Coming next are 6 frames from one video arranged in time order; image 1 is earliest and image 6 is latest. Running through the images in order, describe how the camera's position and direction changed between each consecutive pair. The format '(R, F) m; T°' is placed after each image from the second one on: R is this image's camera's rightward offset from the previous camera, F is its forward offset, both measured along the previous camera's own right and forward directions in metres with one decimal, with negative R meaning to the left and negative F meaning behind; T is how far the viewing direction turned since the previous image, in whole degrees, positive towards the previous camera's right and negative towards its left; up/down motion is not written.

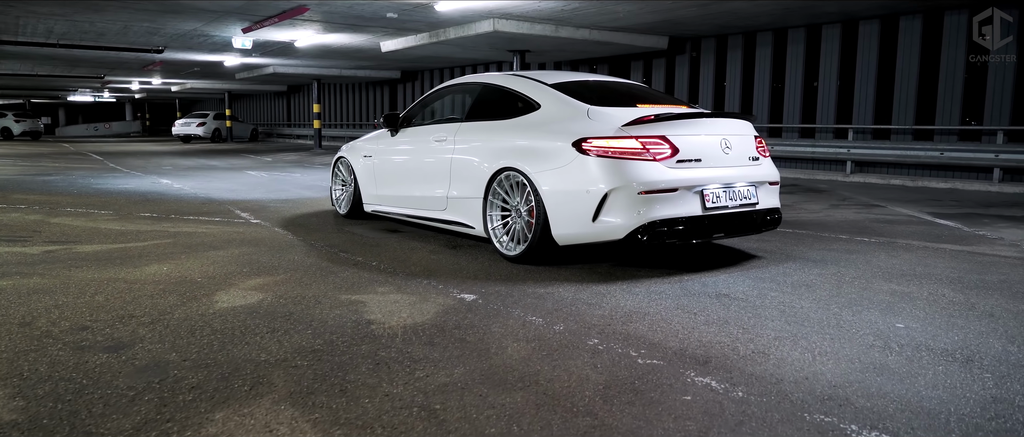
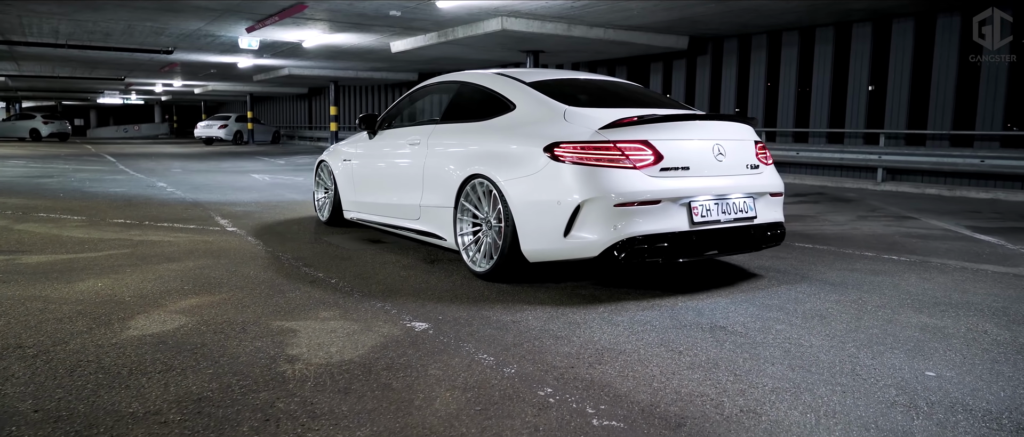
(+0.4, +0.6) m; -2°
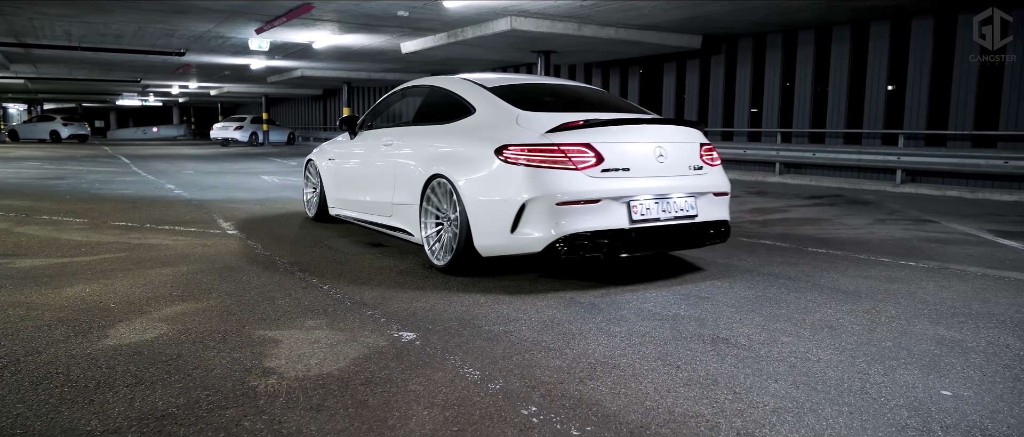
(+0.1, +0.2) m; -1°
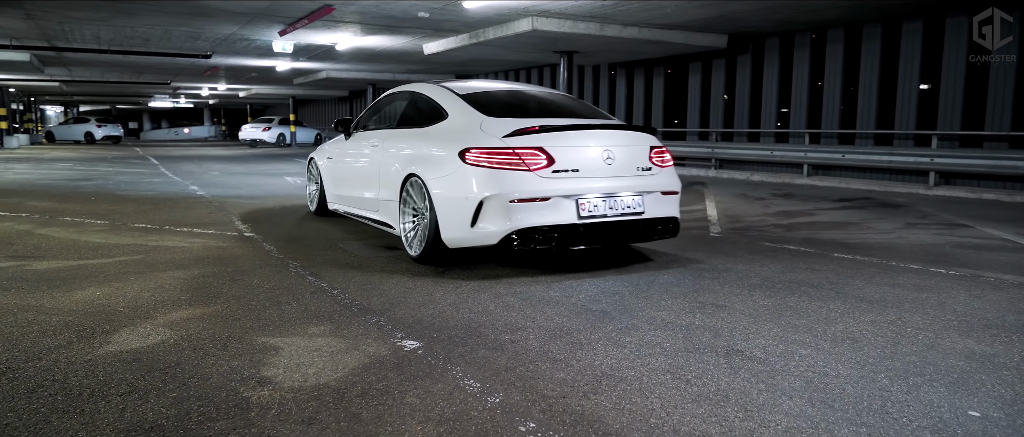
(+0.1, +0.1) m; -2°
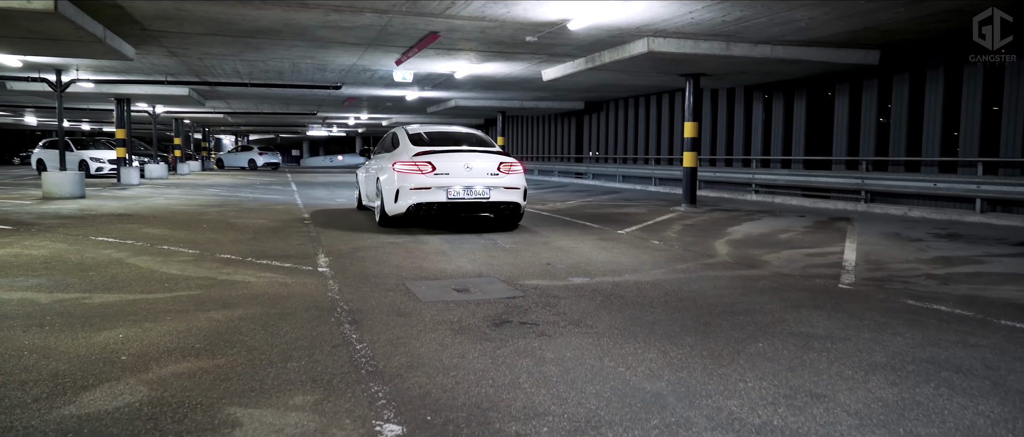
(+0.6, +0.8) m; -12°
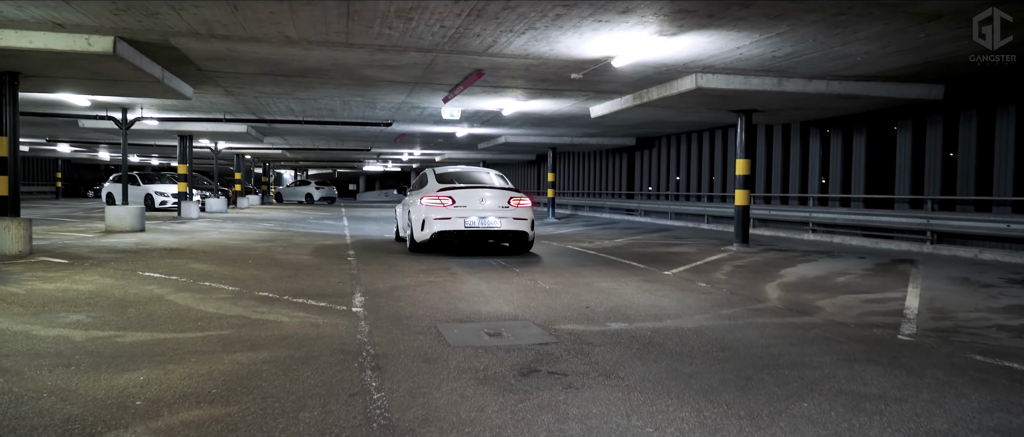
(+0.2, +0.2) m; -4°
